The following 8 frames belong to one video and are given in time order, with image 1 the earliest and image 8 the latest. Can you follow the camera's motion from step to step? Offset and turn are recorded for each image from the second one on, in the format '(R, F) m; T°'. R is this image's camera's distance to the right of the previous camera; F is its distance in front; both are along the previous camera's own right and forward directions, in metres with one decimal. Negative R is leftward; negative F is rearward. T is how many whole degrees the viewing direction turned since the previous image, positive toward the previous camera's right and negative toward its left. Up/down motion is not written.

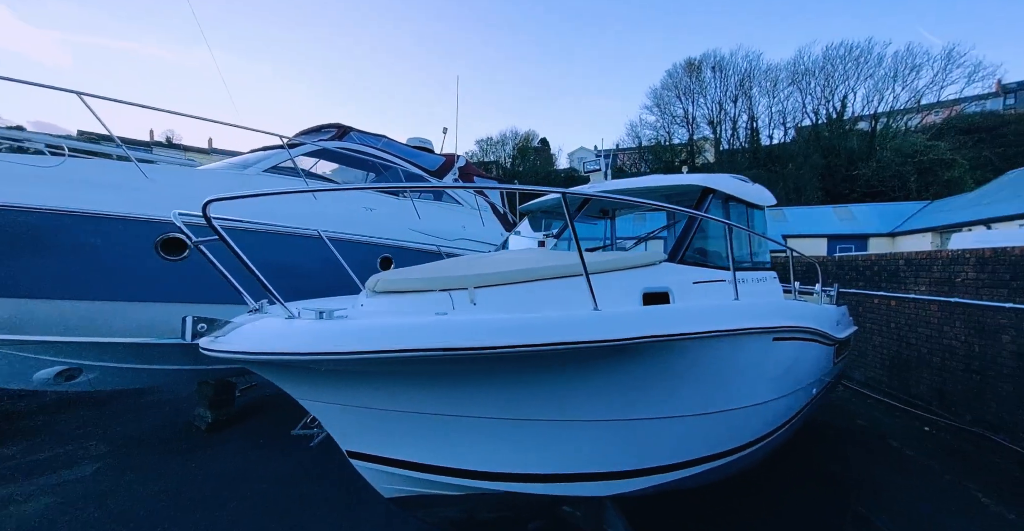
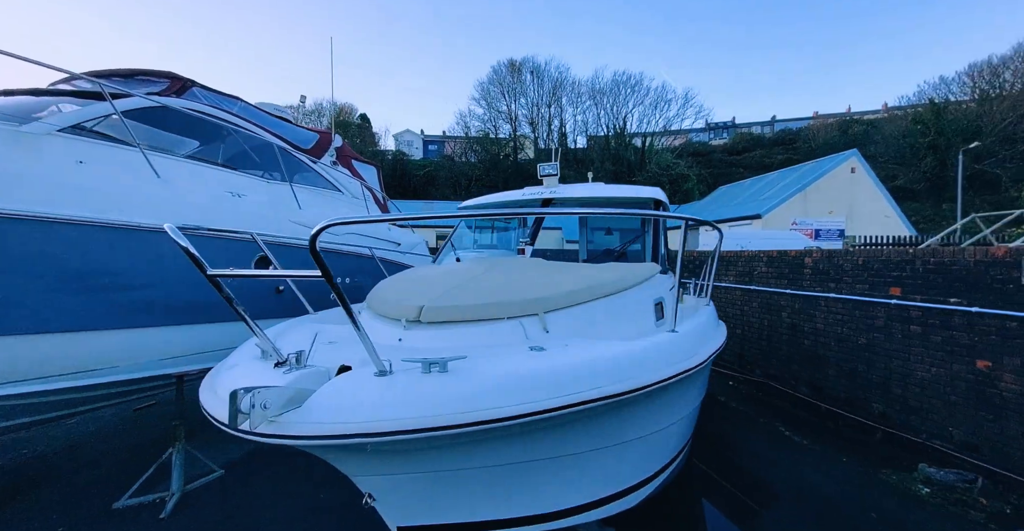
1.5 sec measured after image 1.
(-0.8, +0.5) m; +25°
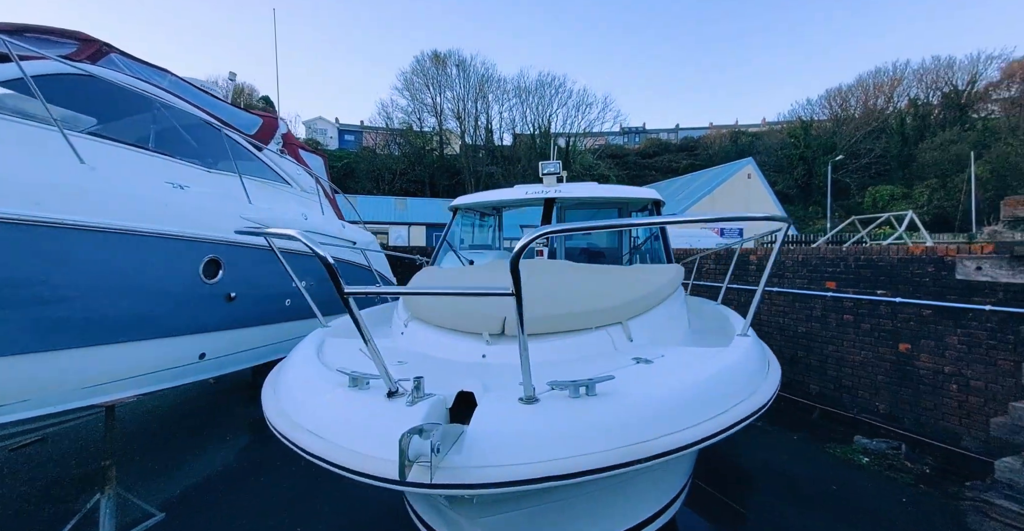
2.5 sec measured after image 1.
(-0.5, +0.2) m; +11°
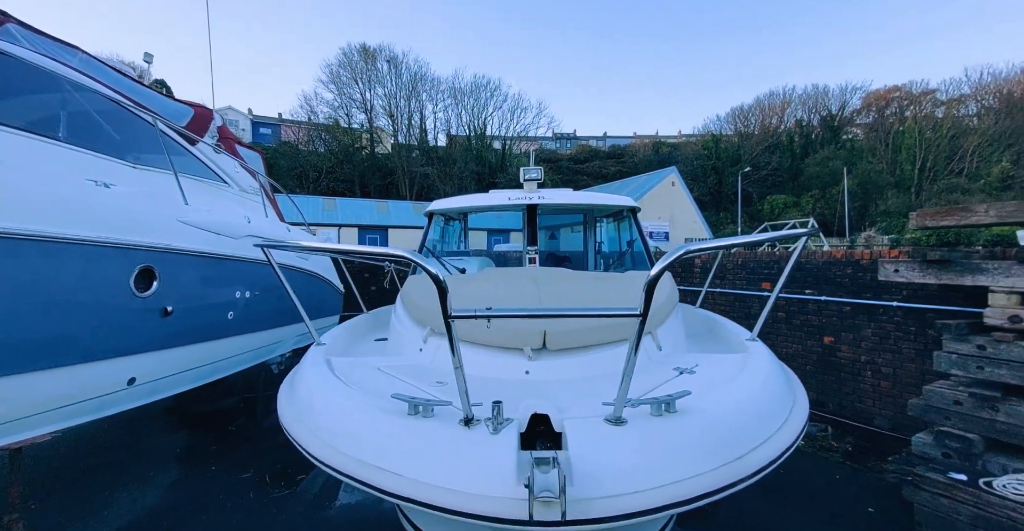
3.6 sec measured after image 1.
(-0.3, +0.1) m; +9°
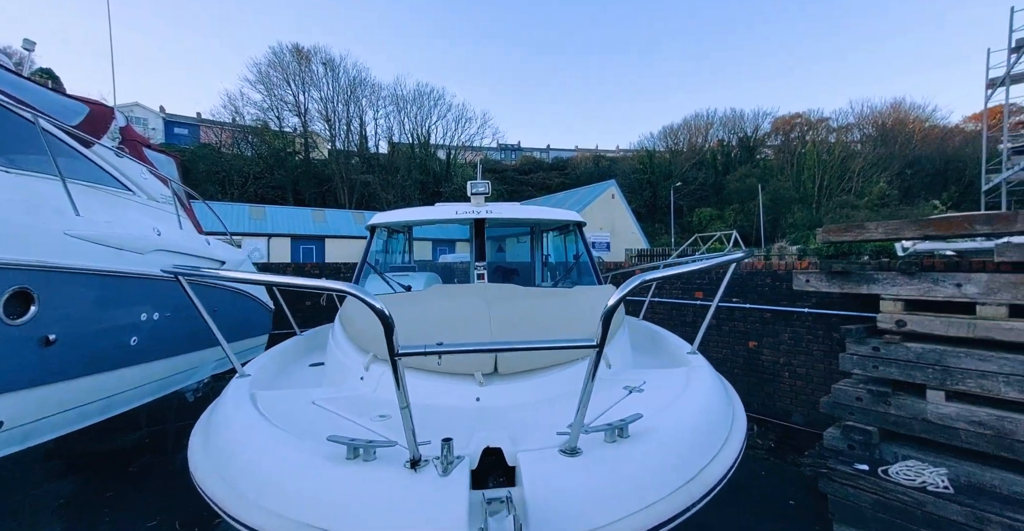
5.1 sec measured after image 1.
(0.0, 0.0) m; +8°
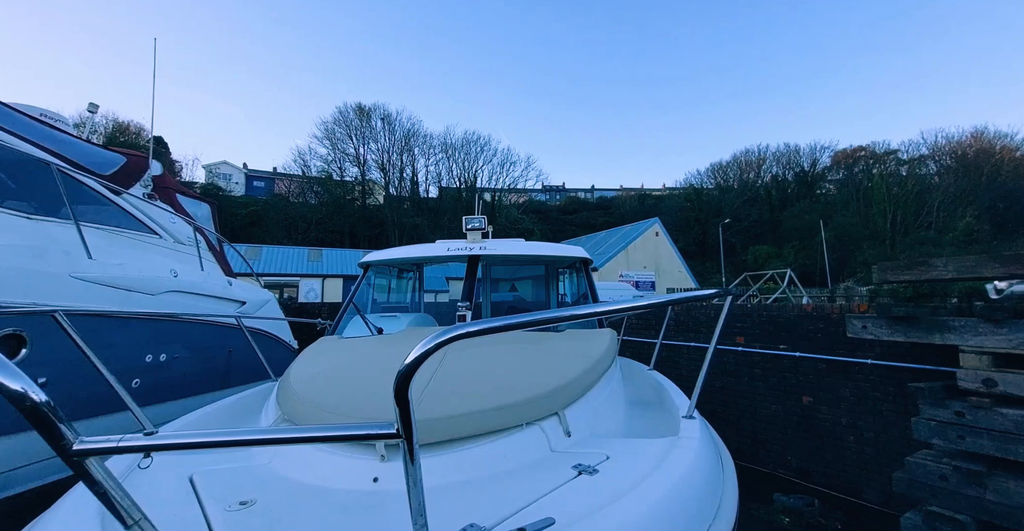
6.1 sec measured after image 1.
(+0.3, +0.2) m; -7°
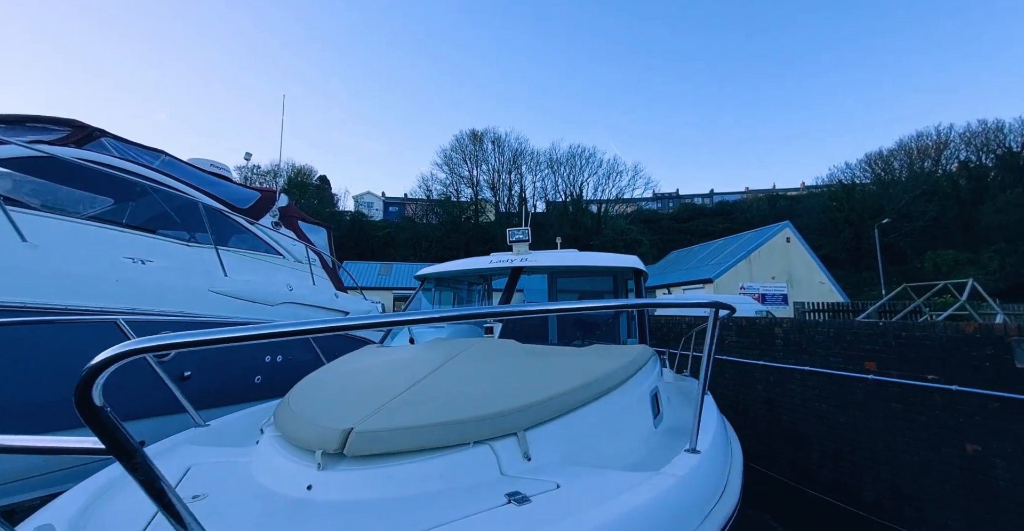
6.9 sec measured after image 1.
(+0.4, 0.0) m; -16°
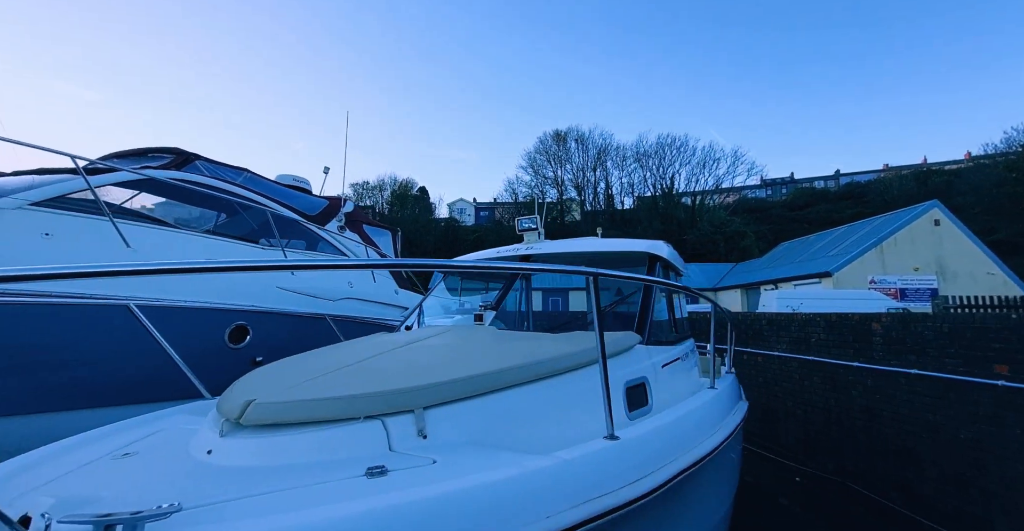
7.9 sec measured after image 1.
(+0.5, 0.0) m; -13°
